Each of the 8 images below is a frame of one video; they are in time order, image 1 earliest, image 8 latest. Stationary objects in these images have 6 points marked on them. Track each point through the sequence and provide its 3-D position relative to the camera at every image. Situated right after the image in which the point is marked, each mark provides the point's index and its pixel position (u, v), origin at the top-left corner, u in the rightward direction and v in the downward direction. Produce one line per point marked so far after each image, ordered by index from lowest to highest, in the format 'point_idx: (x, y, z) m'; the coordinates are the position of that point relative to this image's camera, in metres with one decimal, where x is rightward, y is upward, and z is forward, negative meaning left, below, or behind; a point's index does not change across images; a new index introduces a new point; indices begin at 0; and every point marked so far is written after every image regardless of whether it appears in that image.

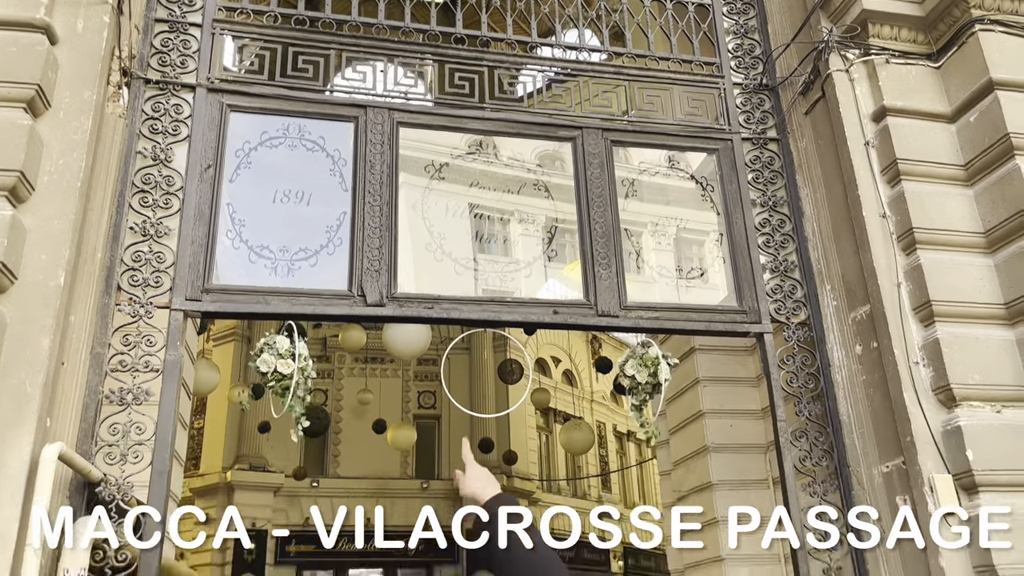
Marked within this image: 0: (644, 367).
0: (+1.0, -0.6, +6.1) m
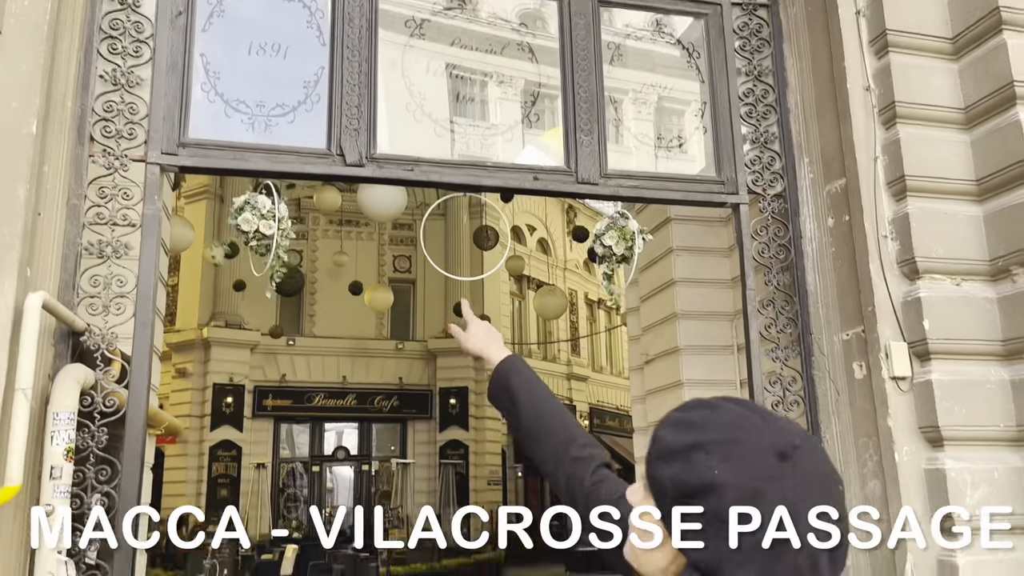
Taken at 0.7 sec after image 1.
0: (+0.8, +0.4, +6.2) m
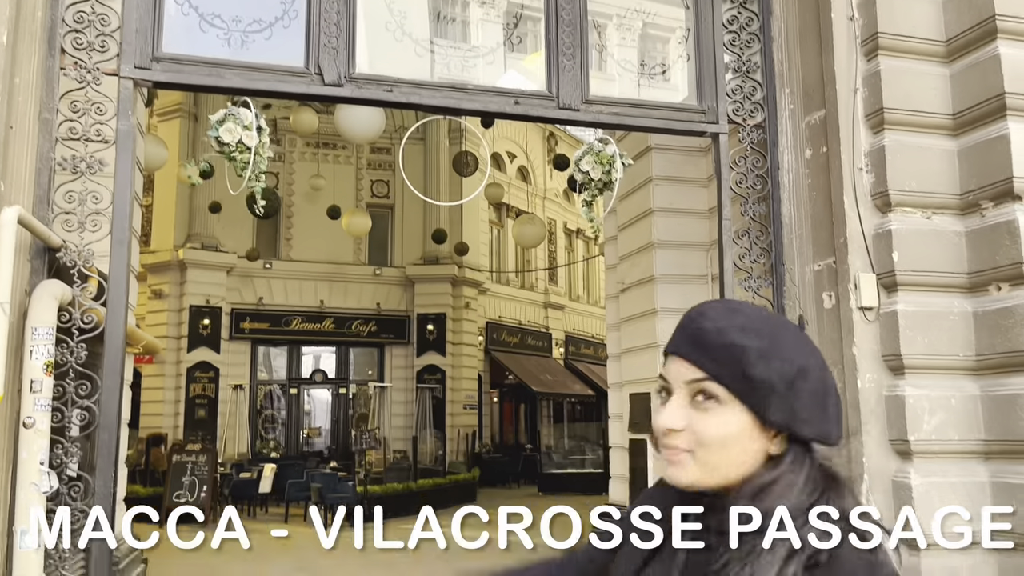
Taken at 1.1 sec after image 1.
0: (+0.7, +0.9, +6.2) m
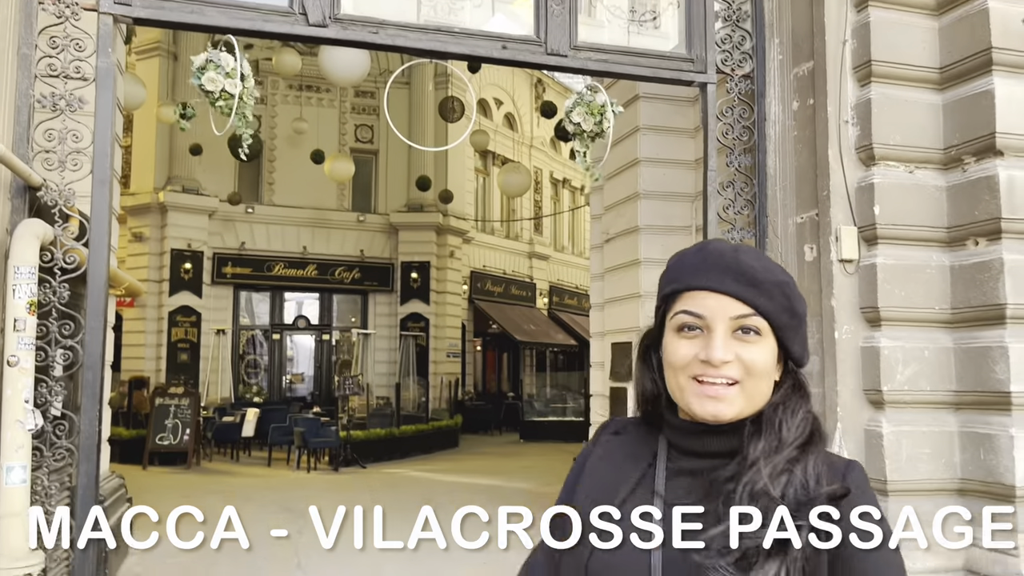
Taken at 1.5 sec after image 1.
0: (+0.6, +1.3, +6.2) m
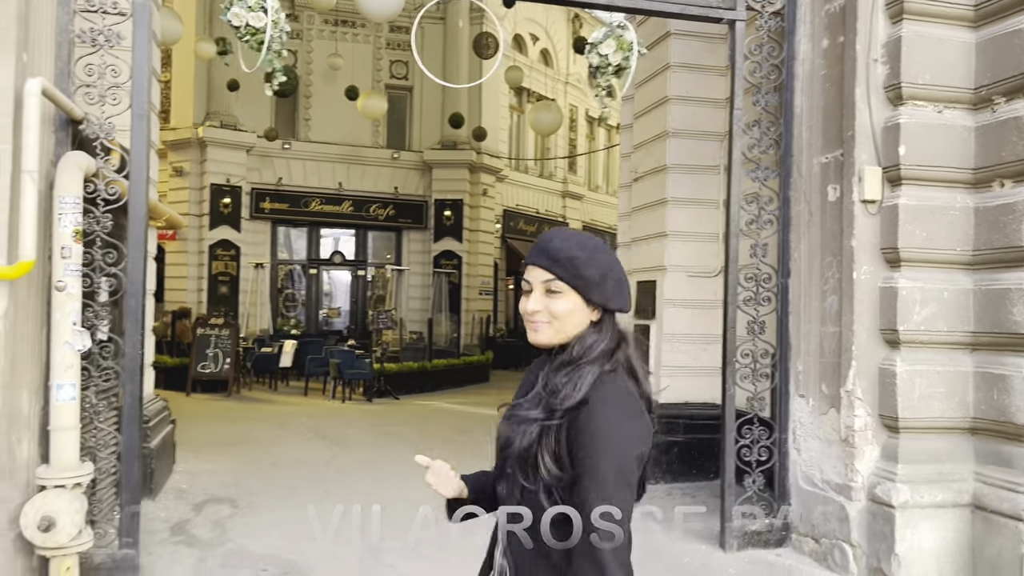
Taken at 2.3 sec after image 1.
0: (+0.8, +1.8, +6.2) m
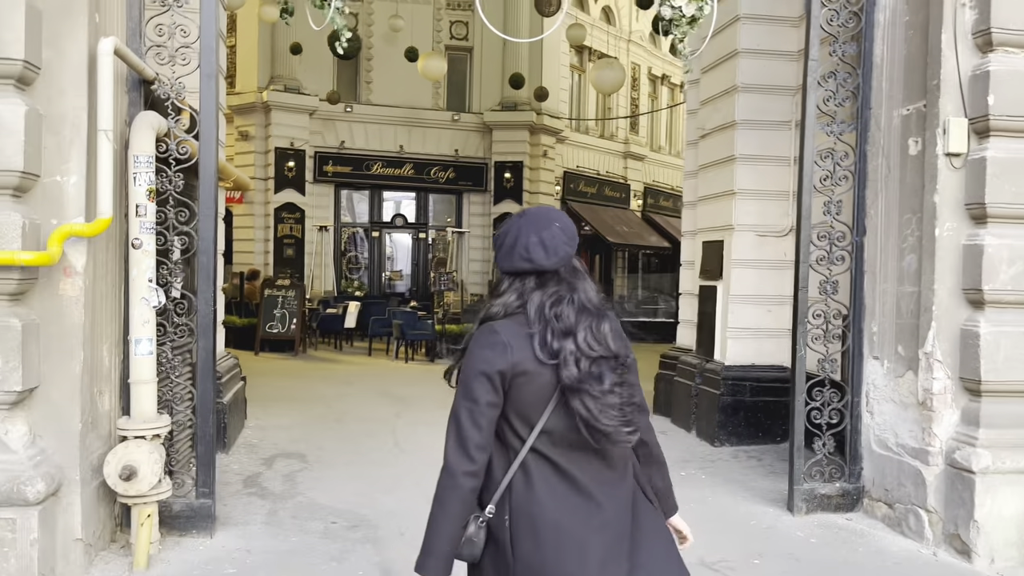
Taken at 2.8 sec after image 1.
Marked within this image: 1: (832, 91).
0: (+1.3, +2.1, +6.0) m
1: (+1.9, +1.2, +5.0) m
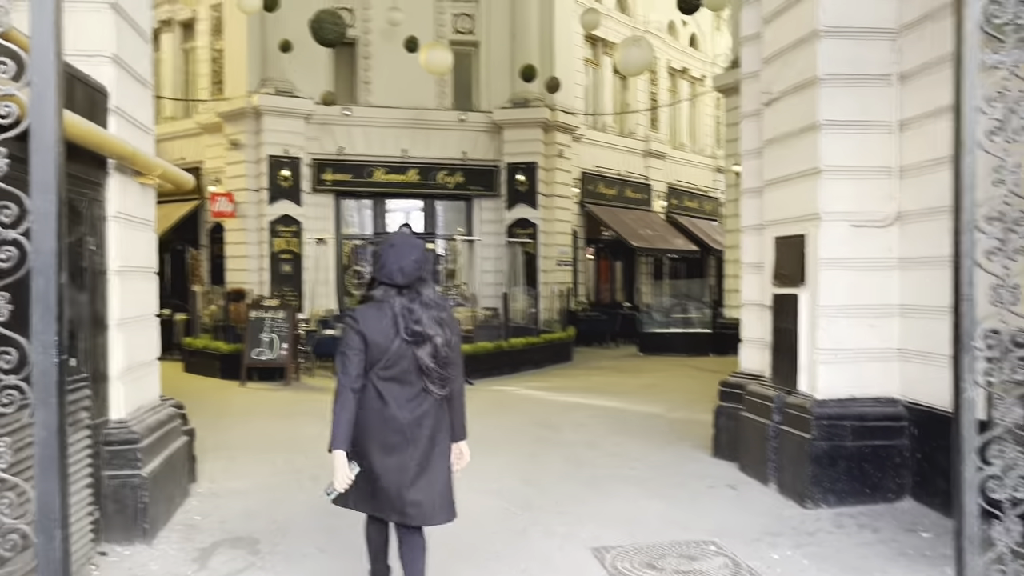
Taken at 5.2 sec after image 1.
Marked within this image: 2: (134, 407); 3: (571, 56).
0: (+1.3, +2.0, +4.3) m
1: (+2.0, +1.2, +3.3) m
2: (-2.2, -0.7, +4.8) m
3: (+1.4, +5.5, +19.6) m
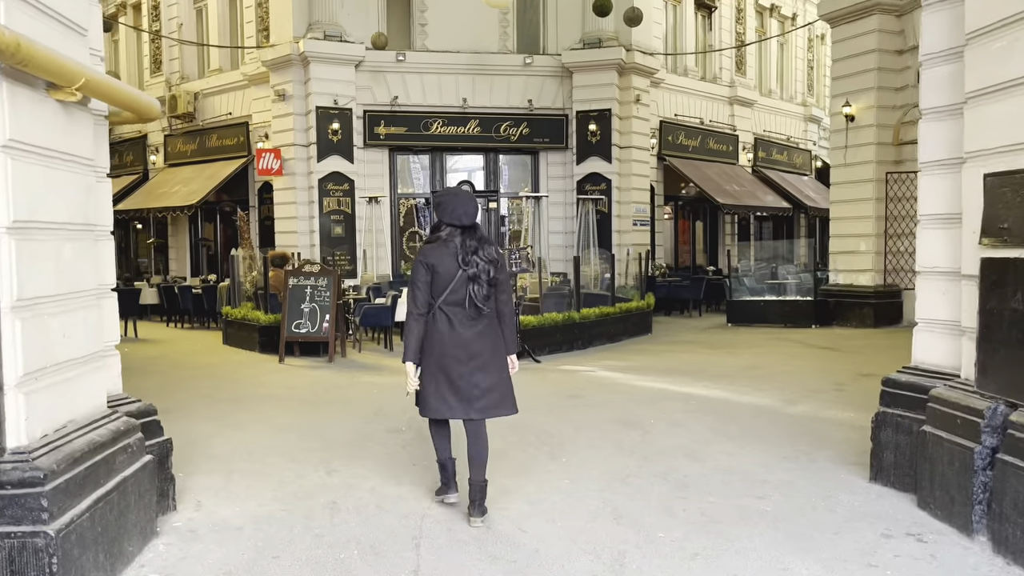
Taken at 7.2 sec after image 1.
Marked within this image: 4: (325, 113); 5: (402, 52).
0: (+1.6, +2.1, +2.4) m
1: (+2.2, +1.2, +1.4) m
2: (-1.9, -0.6, +3.4) m
3: (+2.9, +6.3, +17.5) m
4: (-3.7, +3.4, +16.1) m
5: (-2.3, +4.8, +16.7) m
